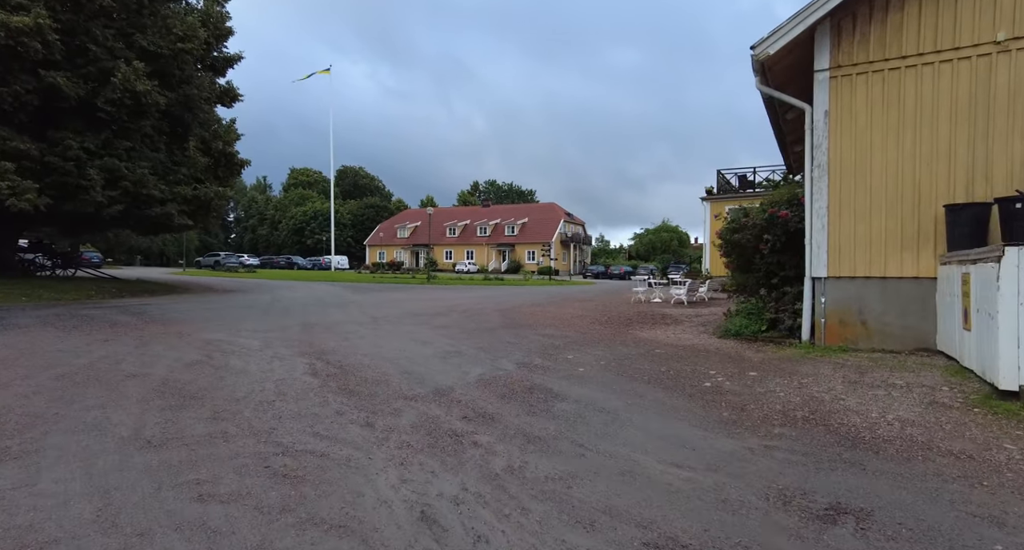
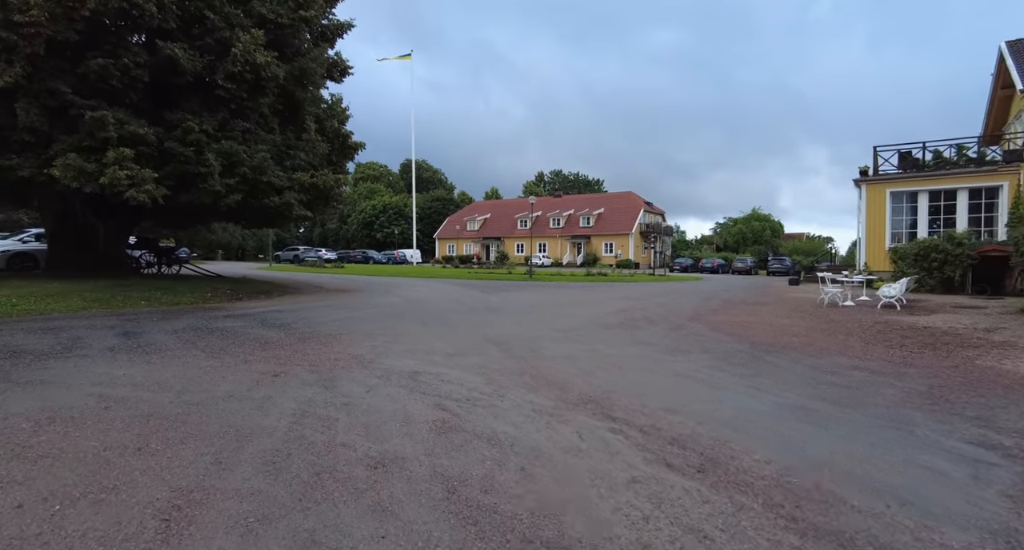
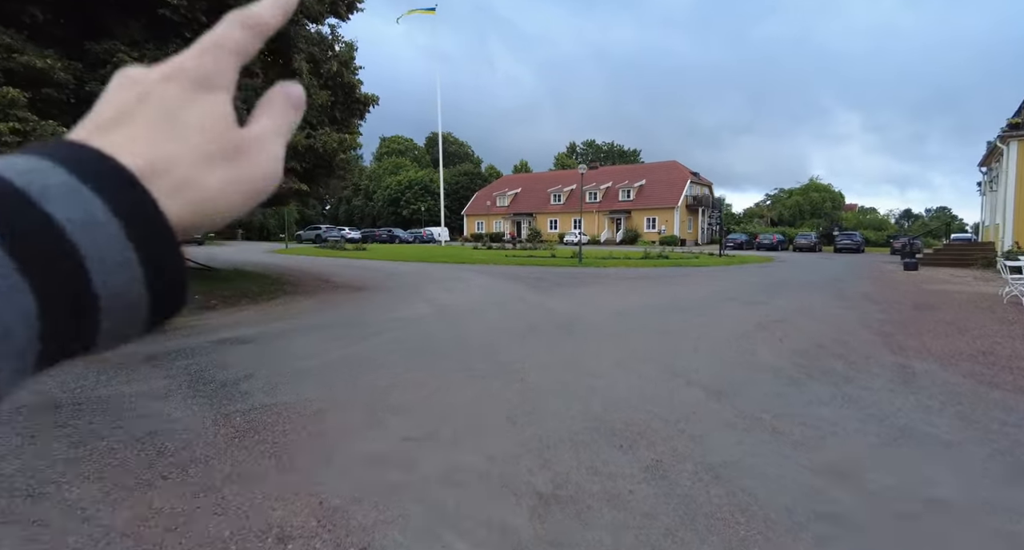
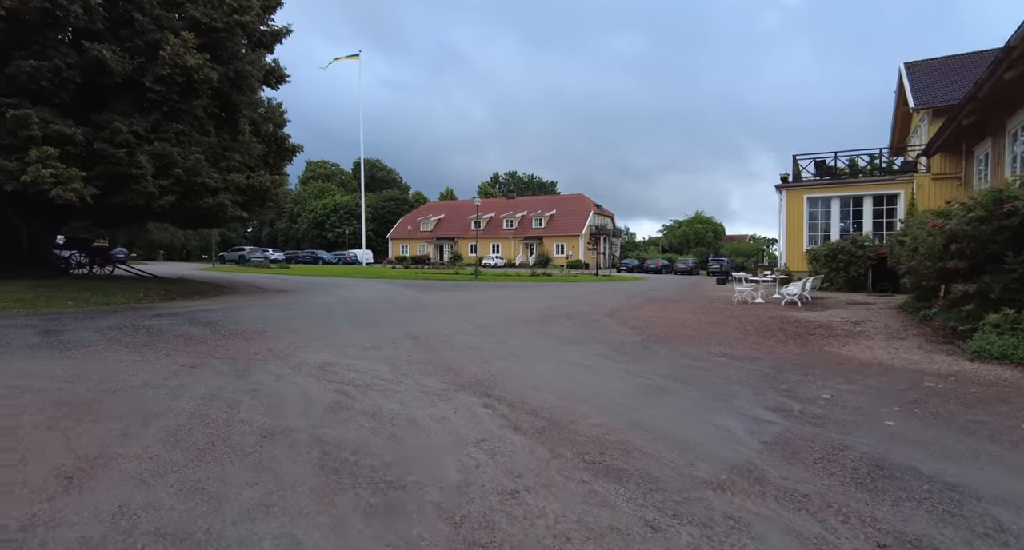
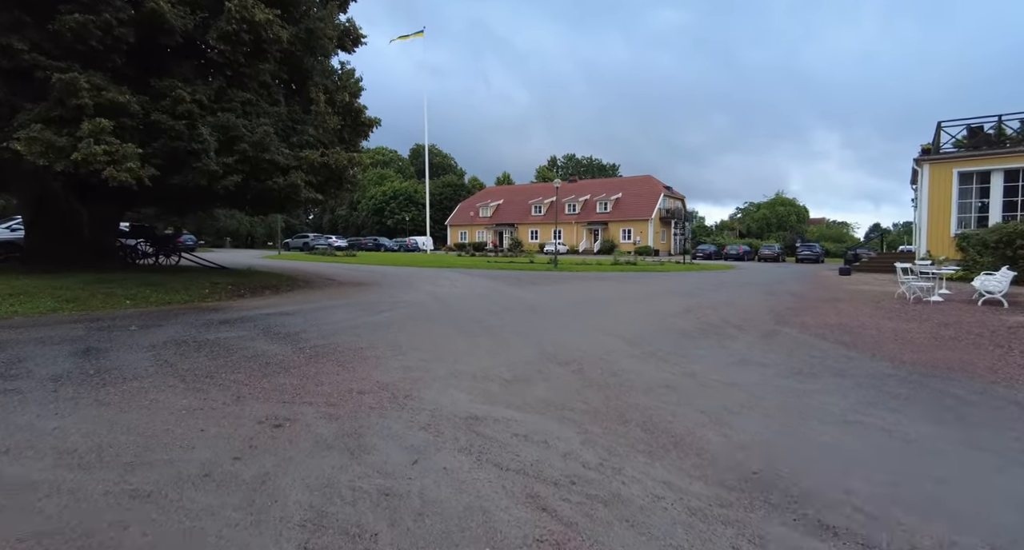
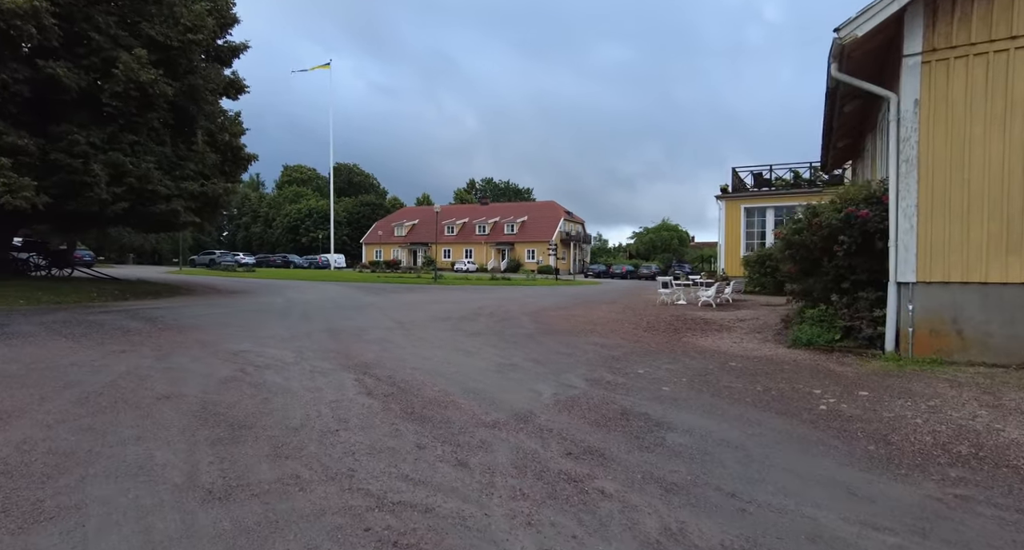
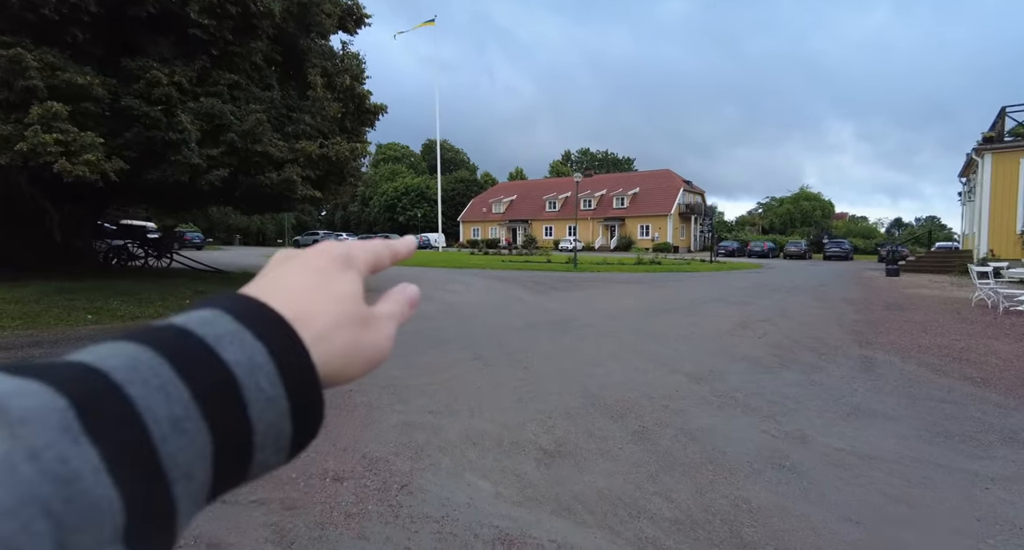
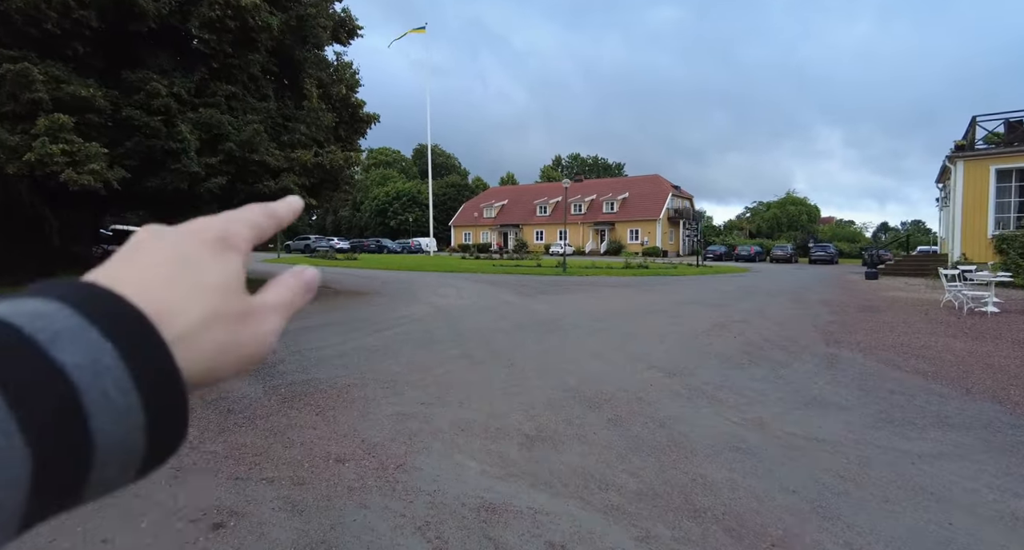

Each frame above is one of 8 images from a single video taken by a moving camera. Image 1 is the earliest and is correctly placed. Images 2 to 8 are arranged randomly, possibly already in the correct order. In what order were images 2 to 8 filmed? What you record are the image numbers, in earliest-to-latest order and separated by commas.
6, 4, 2, 5, 8, 7, 3
